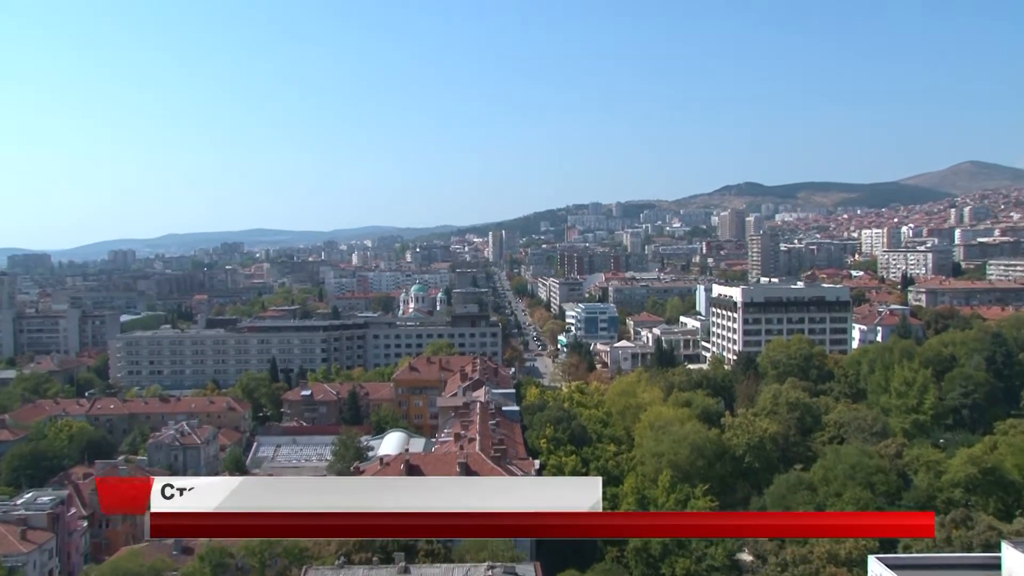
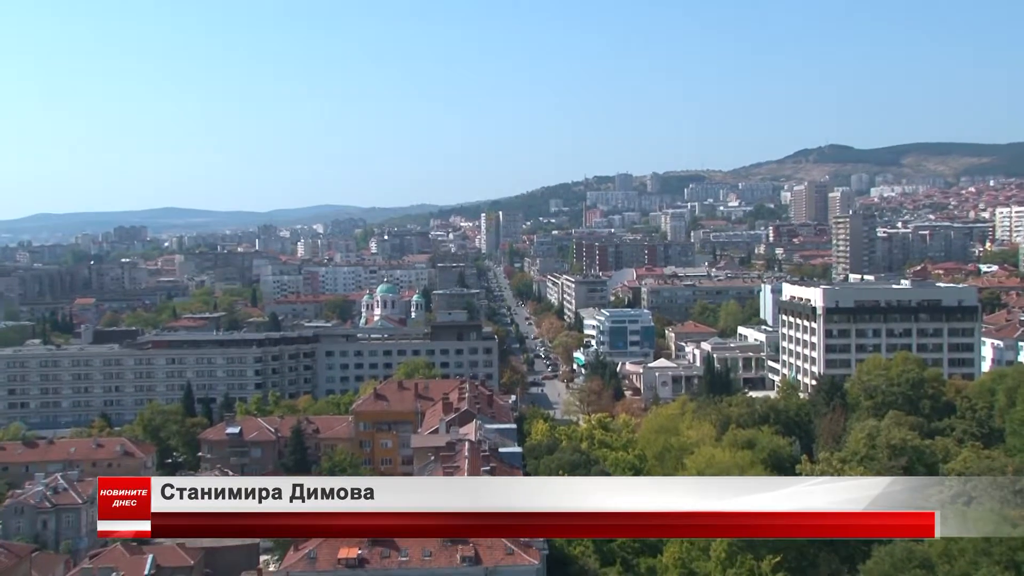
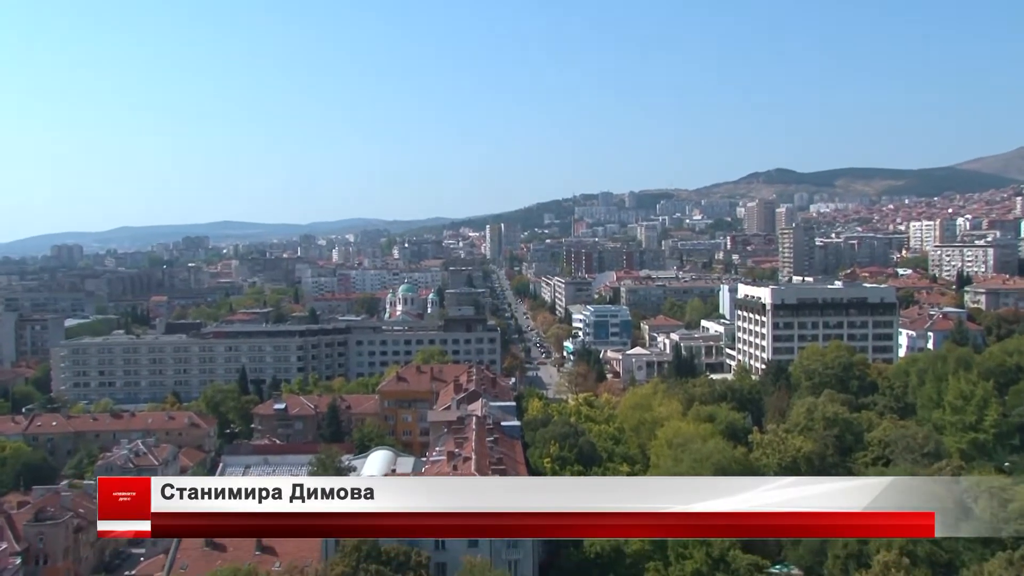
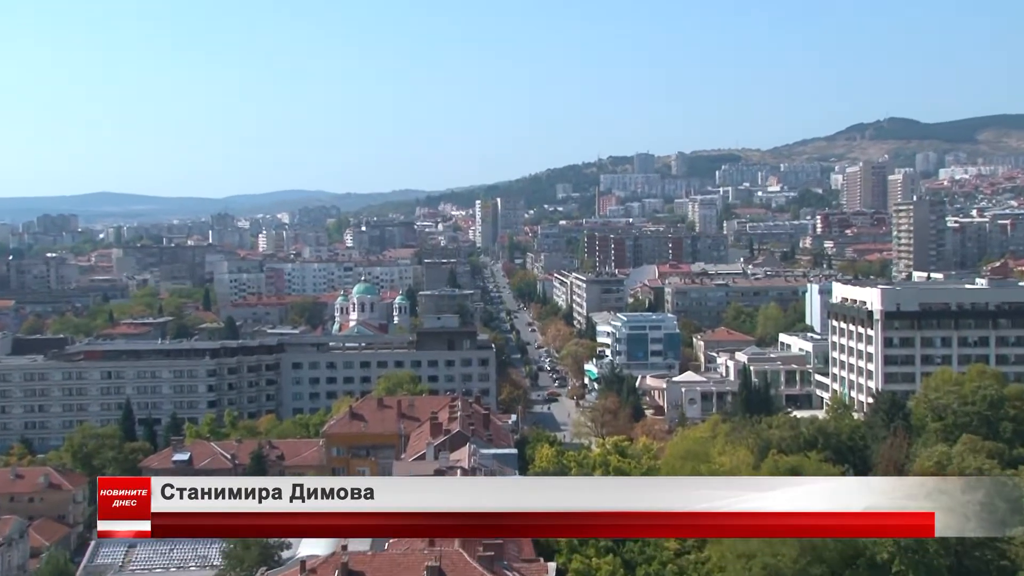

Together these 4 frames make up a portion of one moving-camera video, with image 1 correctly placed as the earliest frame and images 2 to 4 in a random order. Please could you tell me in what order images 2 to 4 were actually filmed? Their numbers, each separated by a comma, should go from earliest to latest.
3, 2, 4
